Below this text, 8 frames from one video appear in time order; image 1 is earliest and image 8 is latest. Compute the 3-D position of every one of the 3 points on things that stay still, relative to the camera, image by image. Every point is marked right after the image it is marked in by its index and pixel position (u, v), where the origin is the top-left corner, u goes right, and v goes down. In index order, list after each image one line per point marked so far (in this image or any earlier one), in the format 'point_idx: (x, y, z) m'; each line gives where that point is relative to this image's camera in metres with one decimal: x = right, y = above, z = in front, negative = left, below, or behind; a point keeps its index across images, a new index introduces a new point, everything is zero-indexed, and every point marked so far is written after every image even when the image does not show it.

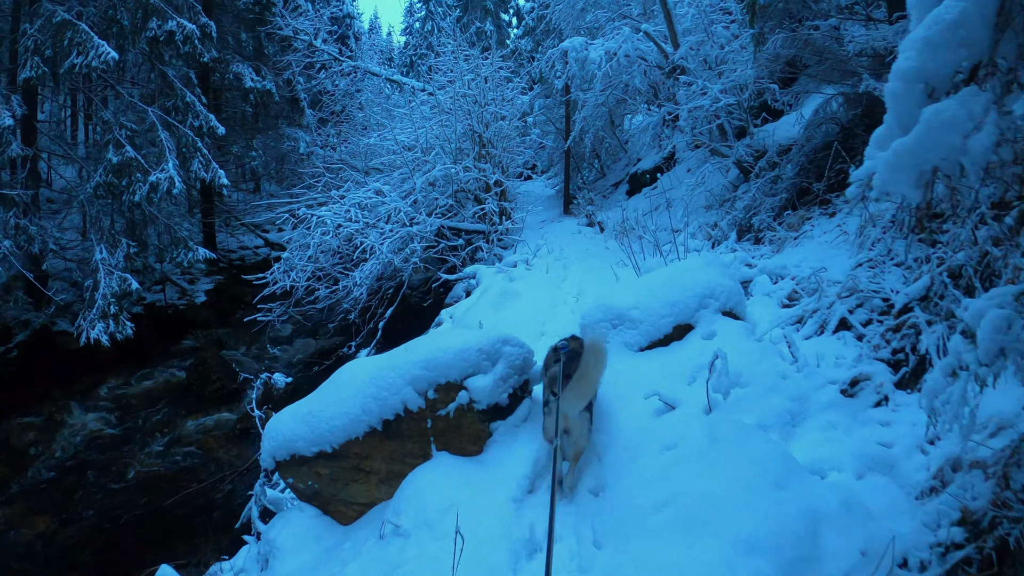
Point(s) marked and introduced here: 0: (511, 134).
0: (0.0, +2.0, +13.7) m
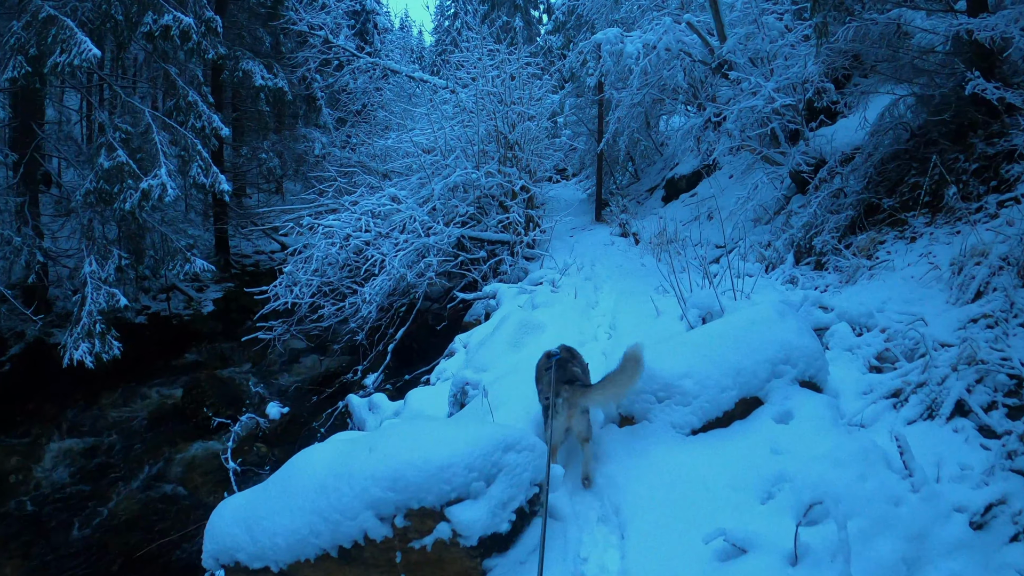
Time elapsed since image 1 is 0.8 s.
0: (+0.3, +1.9, +12.6) m
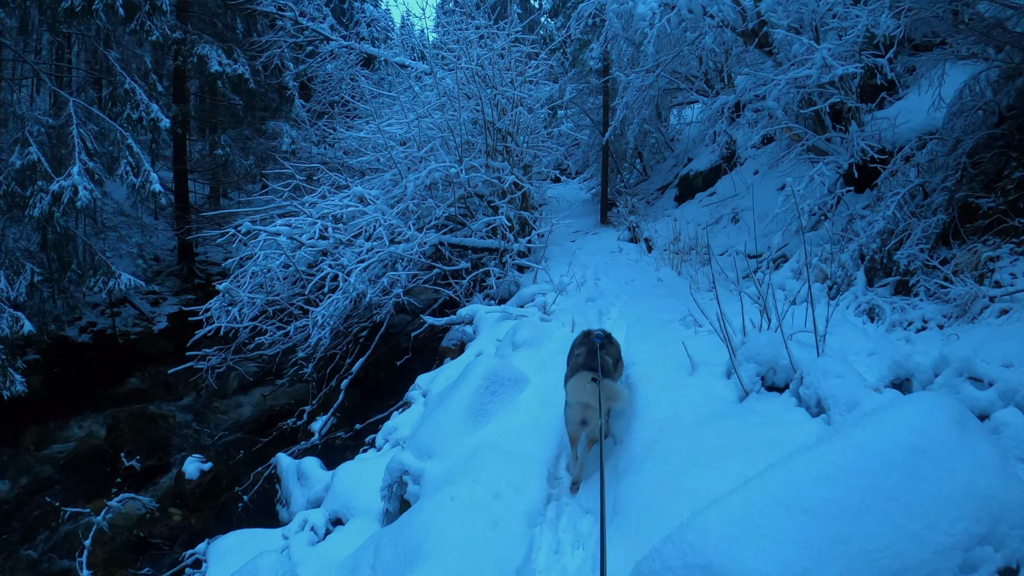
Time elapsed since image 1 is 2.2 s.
0: (+0.2, +1.7, +10.9) m
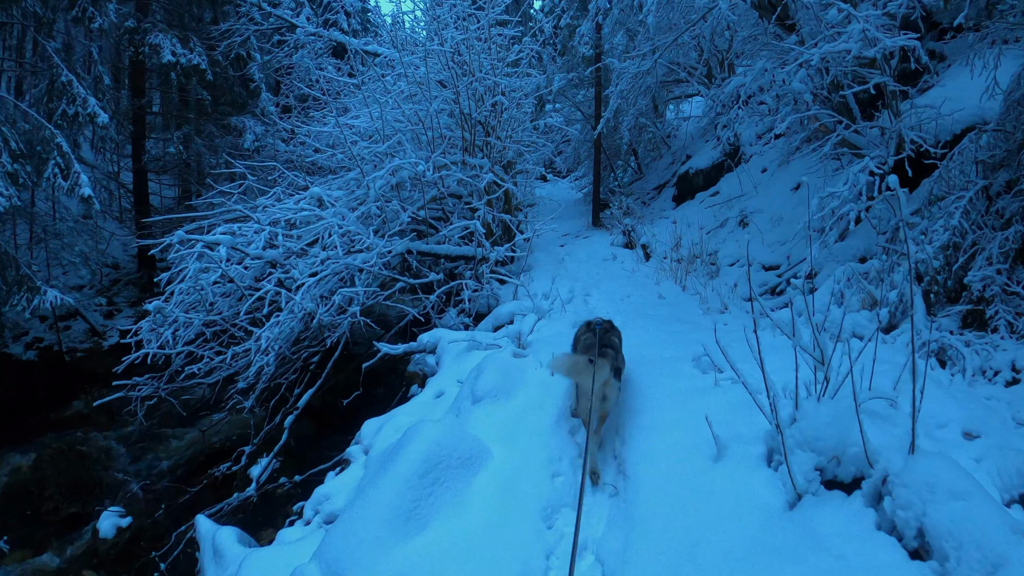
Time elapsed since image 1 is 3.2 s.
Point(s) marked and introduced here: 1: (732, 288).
0: (+0.1, +1.6, +9.8) m
1: (+1.2, 0.0, +5.9) m
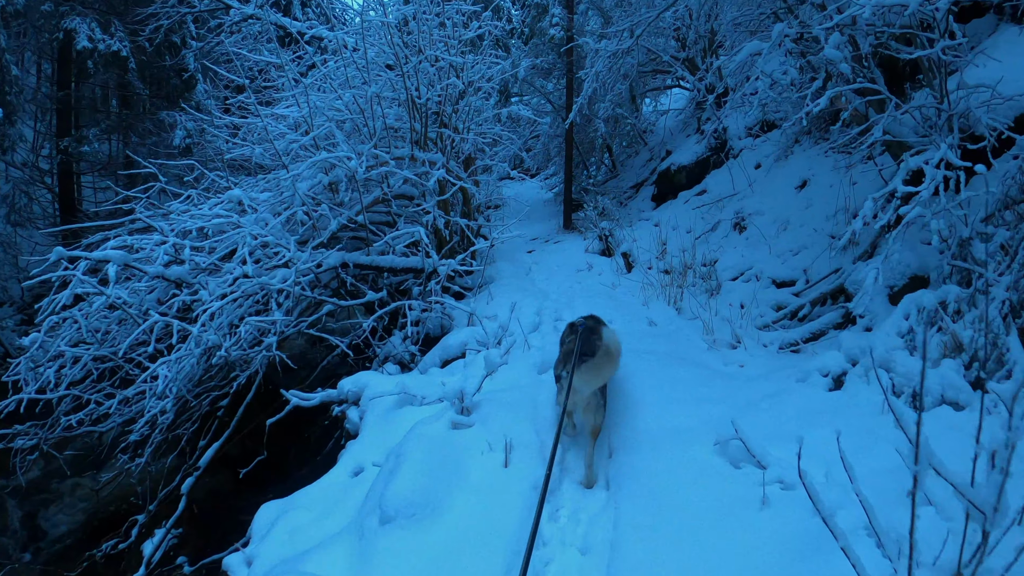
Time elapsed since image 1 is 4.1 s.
0: (-0.3, +1.5, +8.5) m
1: (+1.0, -0.1, +4.7) m
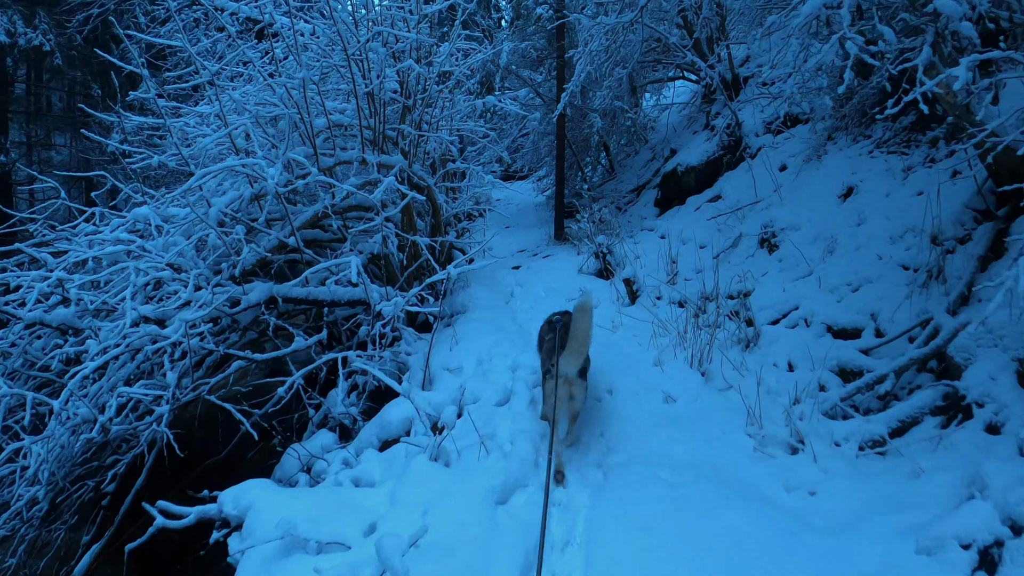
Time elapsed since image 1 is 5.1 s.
0: (-0.4, +1.3, +7.2) m
1: (+0.9, -0.3, +3.4) m
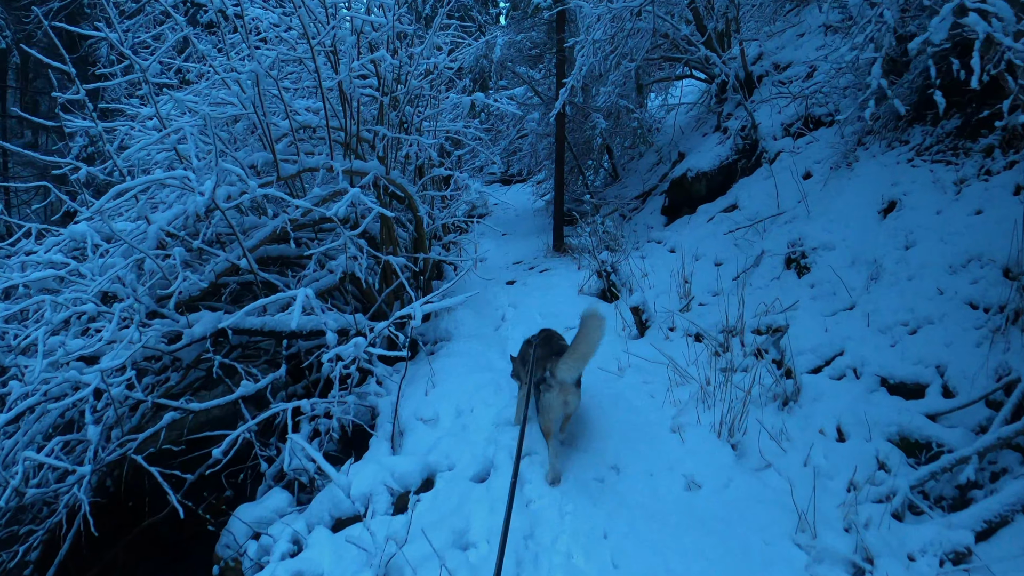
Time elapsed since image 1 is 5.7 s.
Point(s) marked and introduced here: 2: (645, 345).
0: (-0.5, +1.2, +6.5) m
1: (+0.9, -0.4, +2.6) m
2: (+0.5, -0.2, +4.2) m
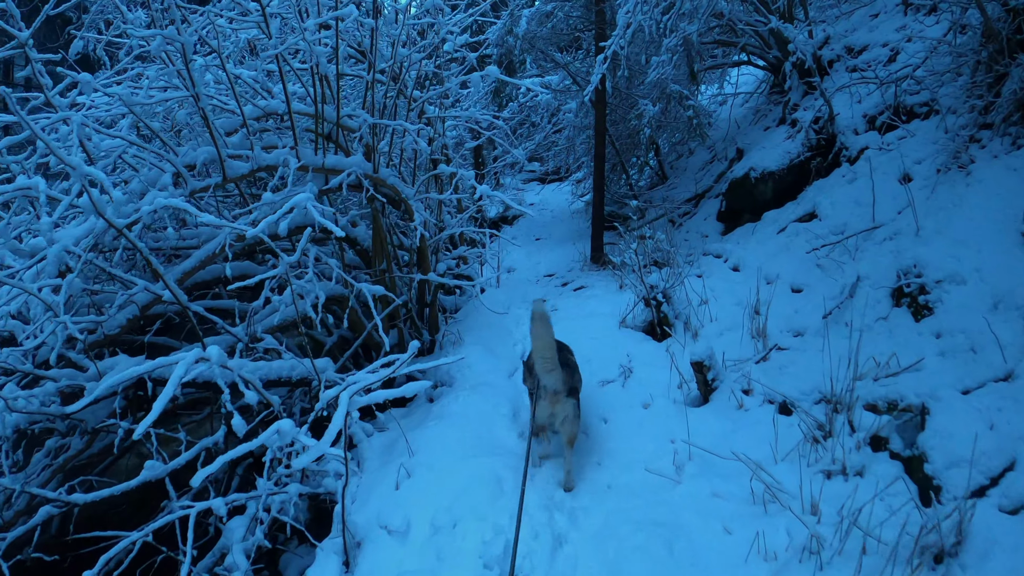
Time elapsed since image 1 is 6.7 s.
0: (-0.3, +1.1, +5.3) m
1: (+0.8, -0.6, +1.4) m
2: (+0.6, -0.4, +3.0) m
